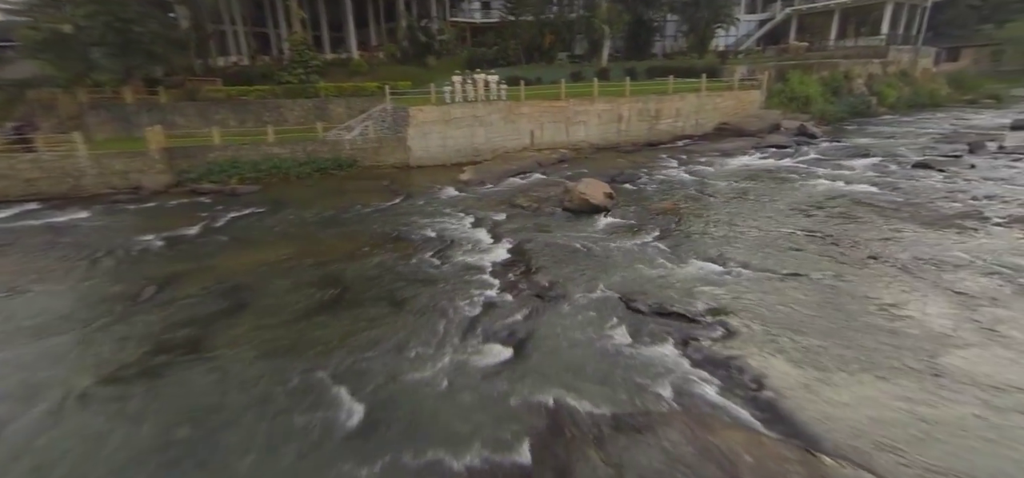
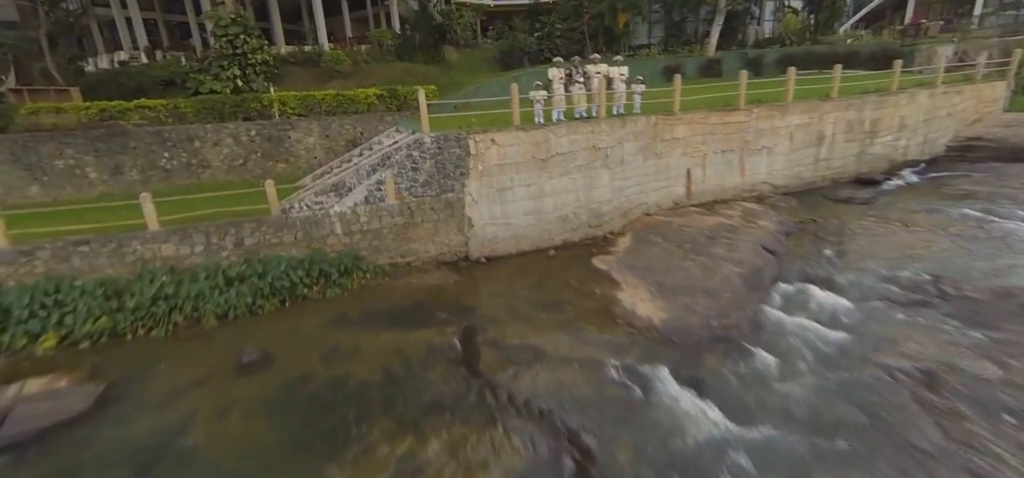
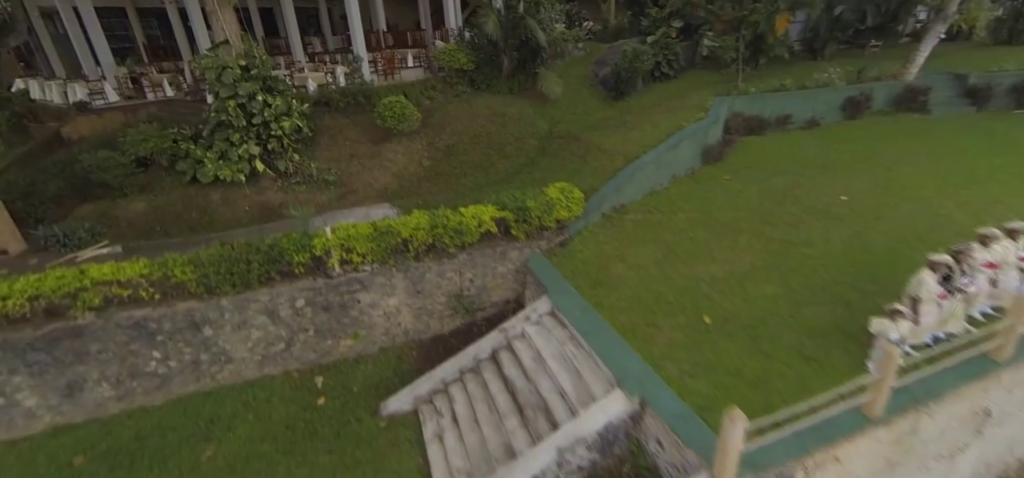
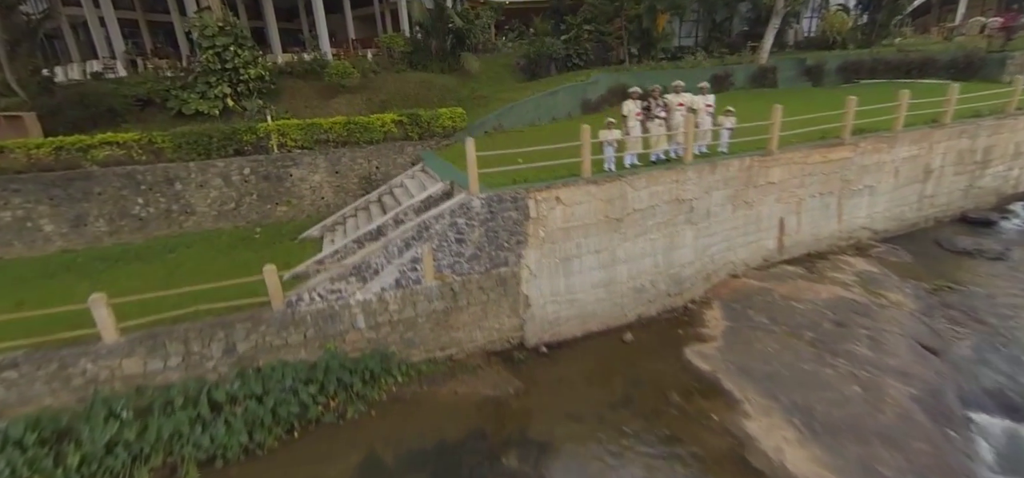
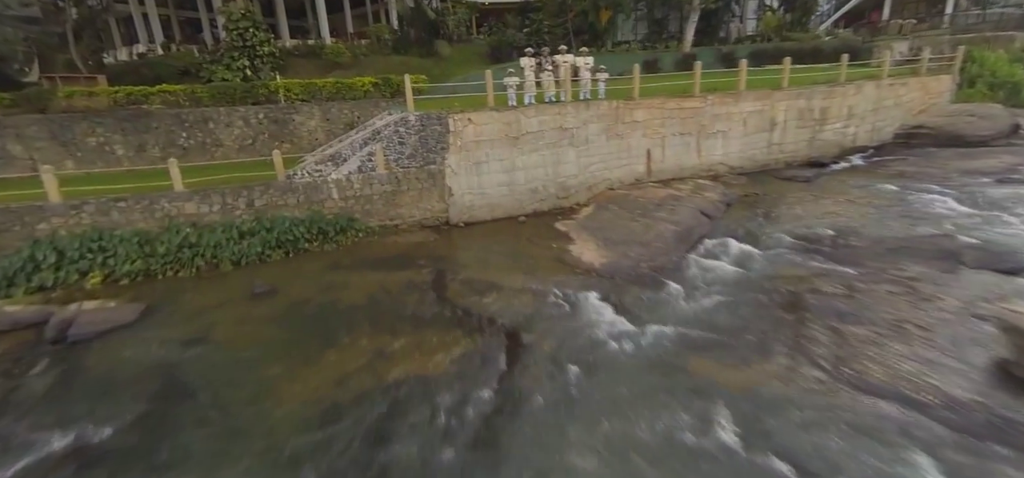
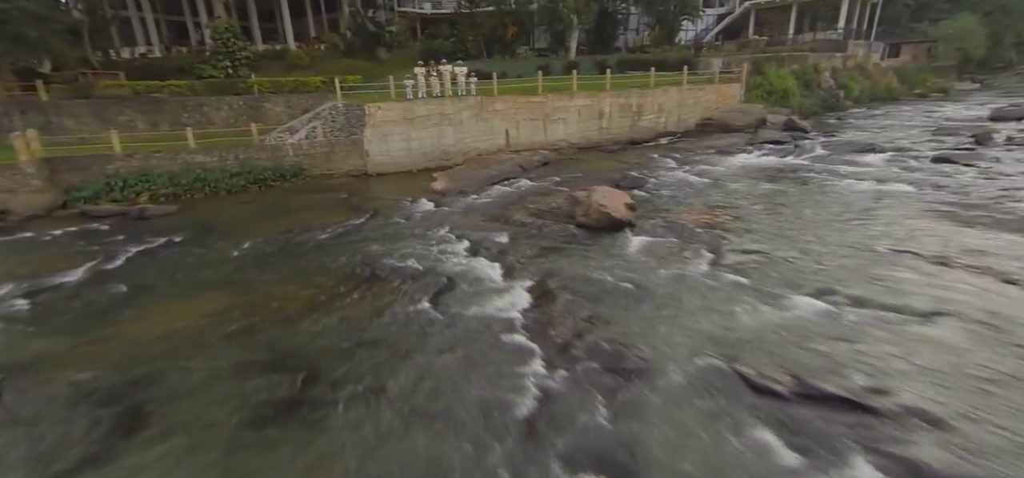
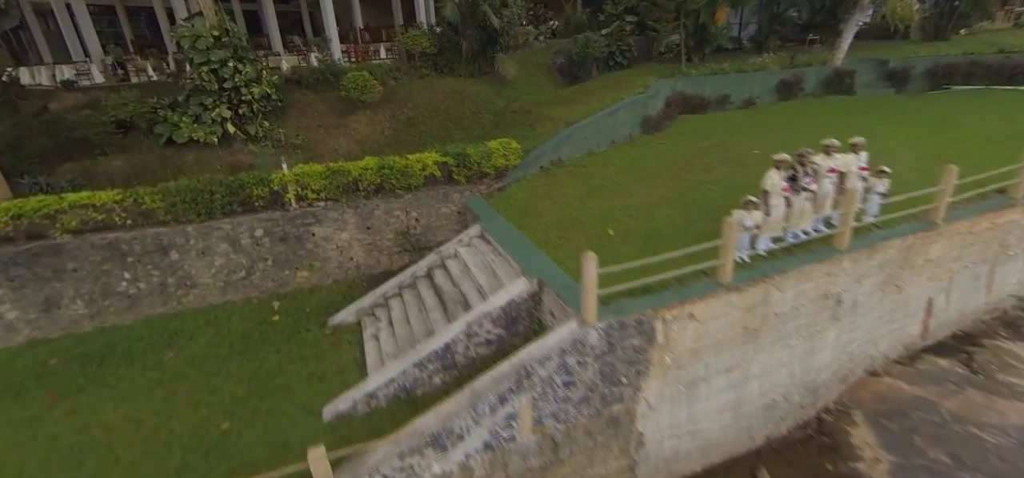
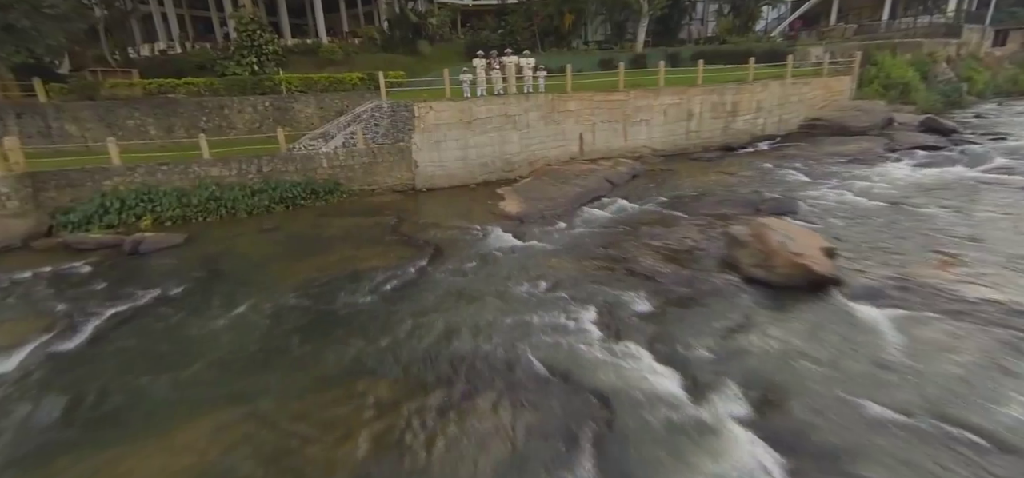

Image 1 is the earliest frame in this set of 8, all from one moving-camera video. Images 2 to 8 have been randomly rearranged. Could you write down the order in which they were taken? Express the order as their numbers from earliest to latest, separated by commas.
6, 8, 5, 2, 4, 7, 3
